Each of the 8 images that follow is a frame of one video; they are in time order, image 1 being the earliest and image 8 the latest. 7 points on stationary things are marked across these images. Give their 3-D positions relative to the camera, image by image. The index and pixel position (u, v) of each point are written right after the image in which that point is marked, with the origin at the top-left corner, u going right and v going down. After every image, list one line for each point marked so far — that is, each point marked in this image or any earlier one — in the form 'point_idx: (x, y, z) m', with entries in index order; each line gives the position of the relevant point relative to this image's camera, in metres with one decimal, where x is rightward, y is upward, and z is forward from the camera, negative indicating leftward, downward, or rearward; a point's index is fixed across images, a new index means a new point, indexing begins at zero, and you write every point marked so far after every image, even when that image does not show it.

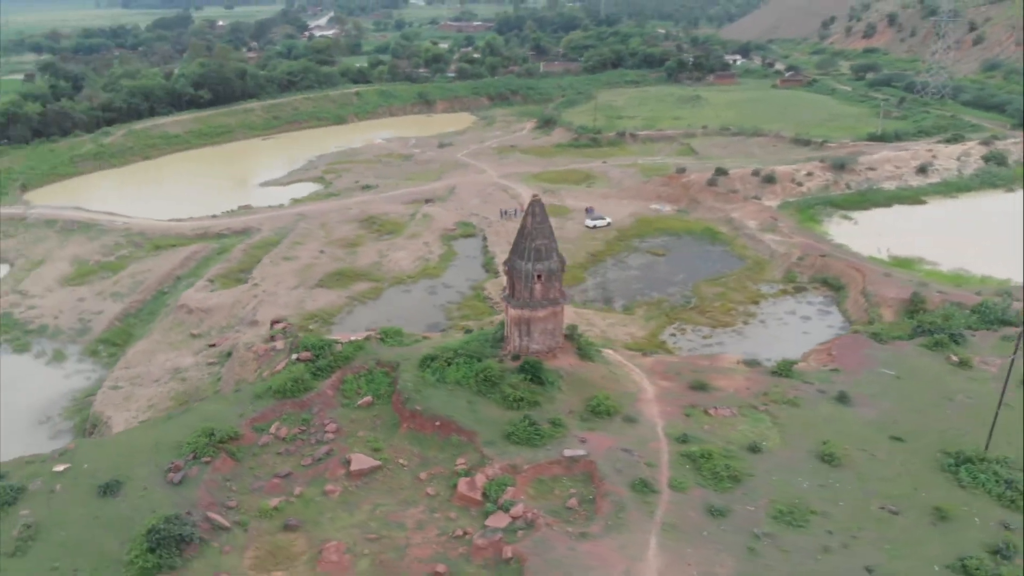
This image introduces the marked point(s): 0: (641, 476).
0: (+1.9, -2.9, +12.9) m
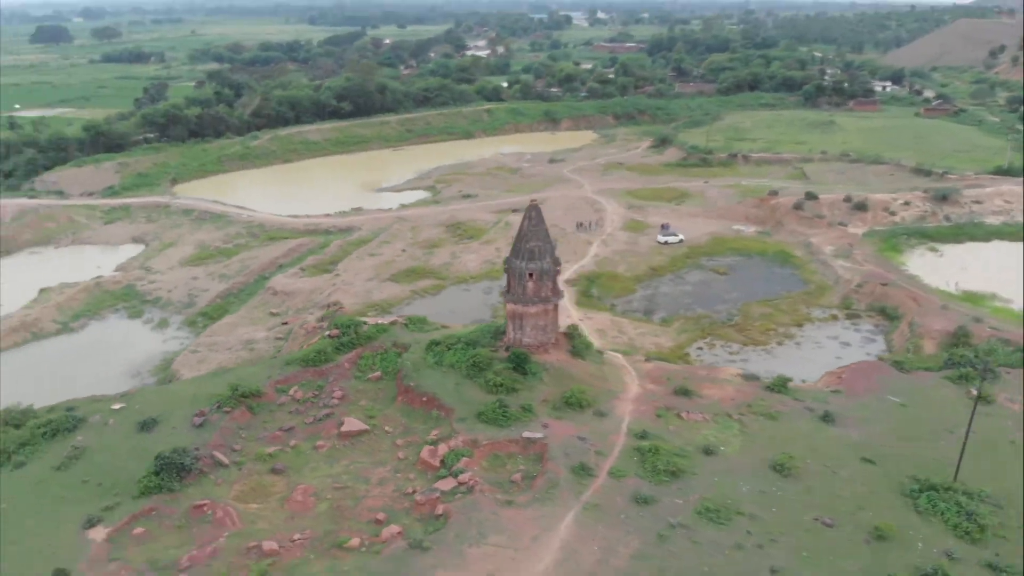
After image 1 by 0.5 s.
0: (+1.2, -2.9, +14.0) m
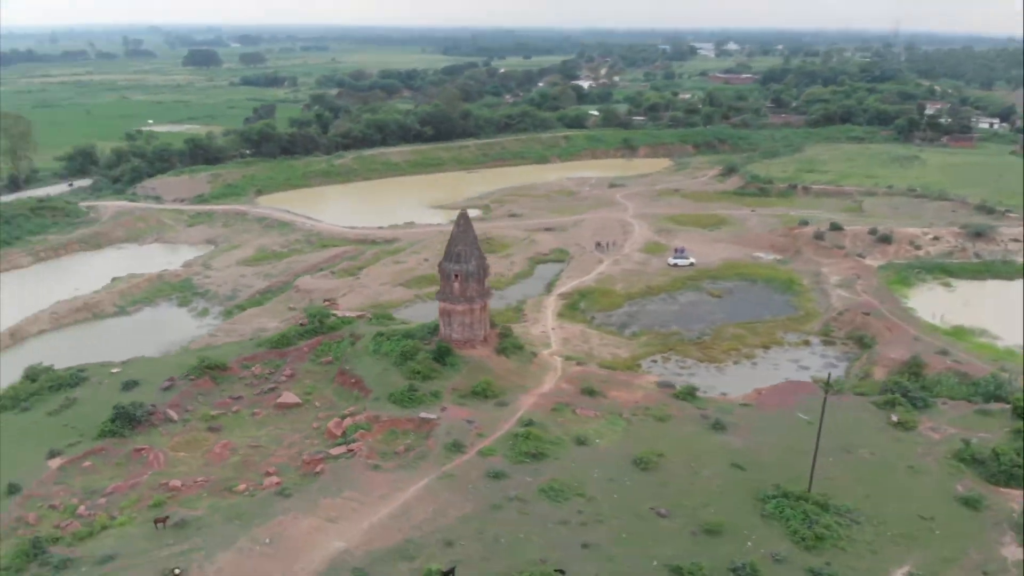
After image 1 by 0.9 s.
0: (-1.0, -2.8, +15.6) m
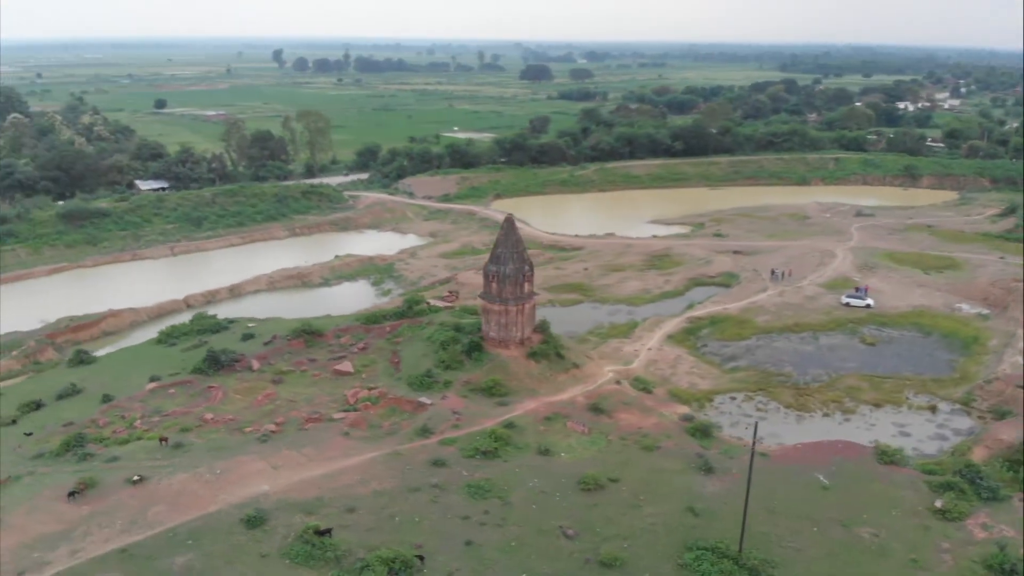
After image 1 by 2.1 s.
0: (-1.5, -2.7, +16.5) m
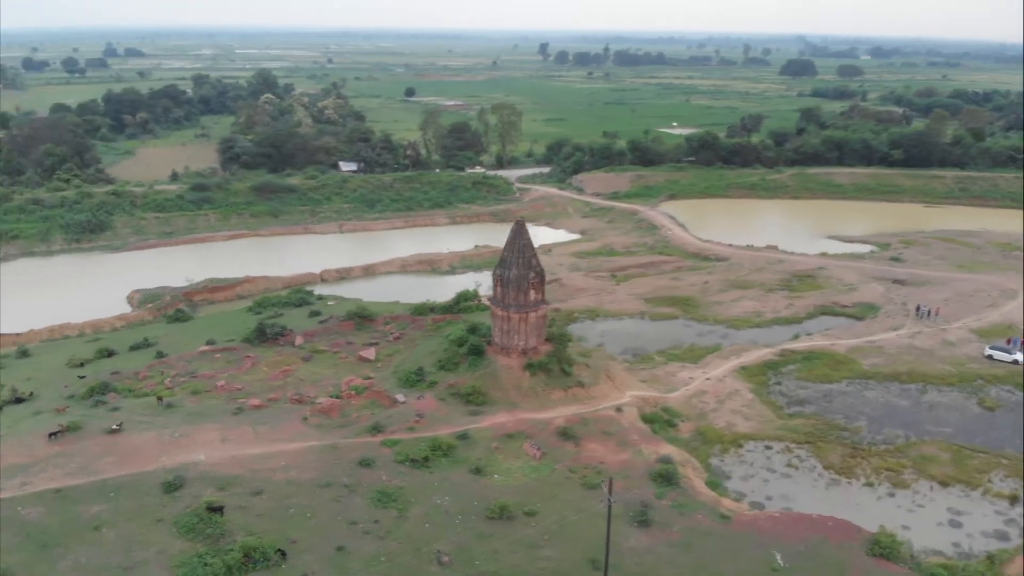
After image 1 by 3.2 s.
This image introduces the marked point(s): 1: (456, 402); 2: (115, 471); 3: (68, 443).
0: (-2.4, -2.7, +16.3) m
1: (-1.1, -2.3, +17.2) m
2: (-7.1, -3.3, +15.1) m
3: (-8.4, -2.9, +15.9) m
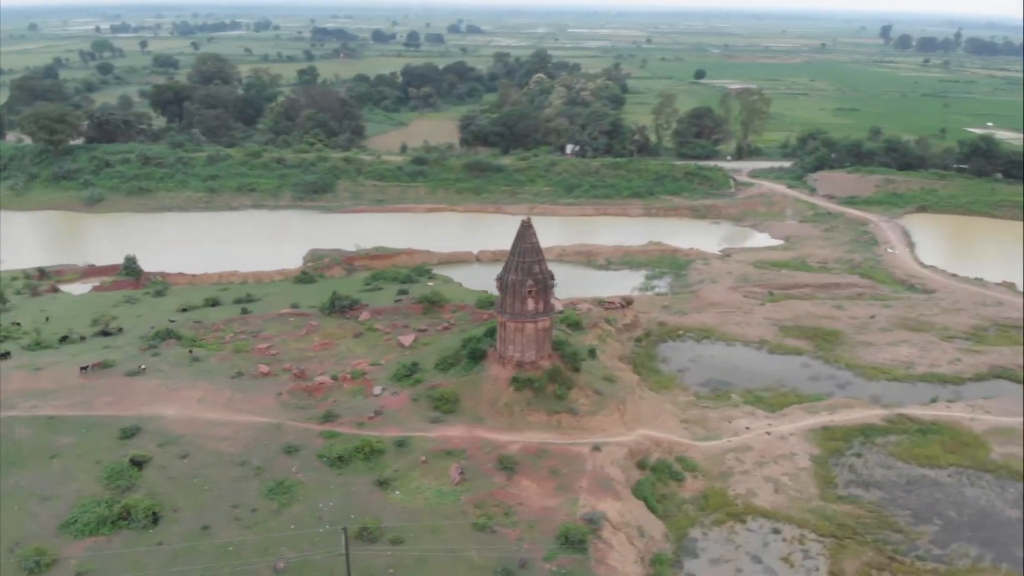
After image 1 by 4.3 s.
0: (-3.2, -2.4, +15.9) m
1: (-1.7, -2.3, +16.3) m
2: (-8.1, -2.4, +16.7) m
3: (-8.9, -1.9, +17.8) m
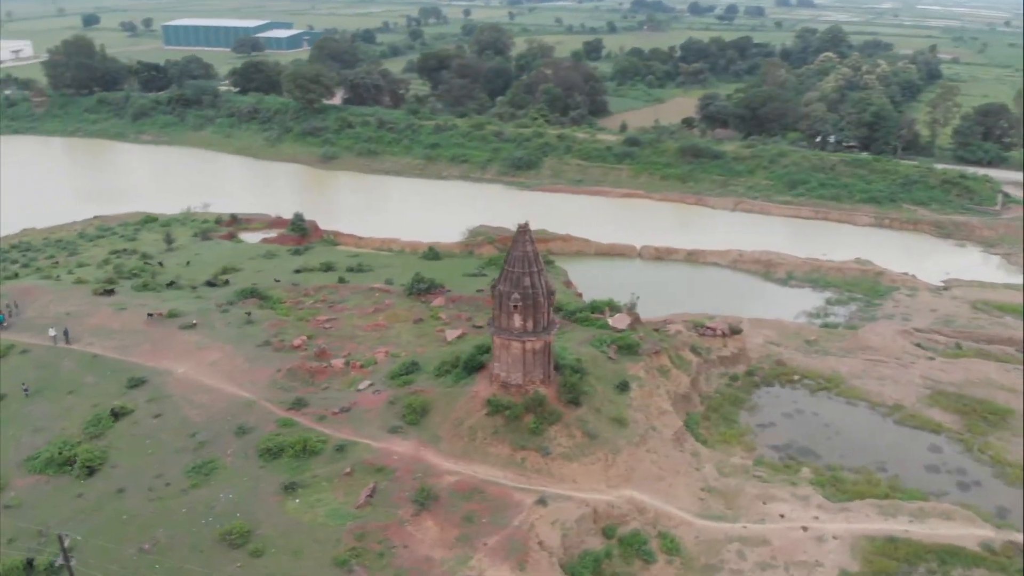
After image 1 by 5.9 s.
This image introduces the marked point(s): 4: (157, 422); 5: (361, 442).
0: (-3.7, -2.2, +15.3) m
1: (-2.1, -2.2, +15.1) m
2: (-7.9, -1.4, +17.7) m
3: (-8.1, -0.8, +19.1) m
4: (-6.5, -2.4, +15.3) m
5: (-2.6, -2.6, +14.3) m
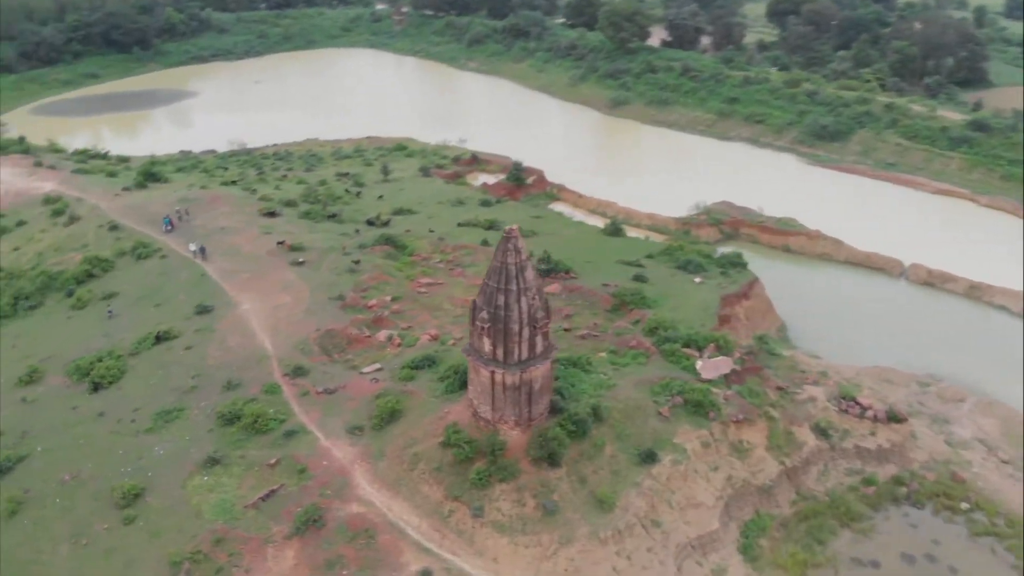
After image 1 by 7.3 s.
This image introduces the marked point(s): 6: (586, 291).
0: (-3.5, -1.5, +14.2) m
1: (-2.2, -1.9, +13.3) m
2: (-6.0, +0.1, +18.1) m
3: (-5.5, +0.8, +19.4) m
4: (-6.0, -1.2, +15.4) m
5: (-3.1, -2.2, +12.9) m
6: (+1.6, -0.1, +18.1) m
